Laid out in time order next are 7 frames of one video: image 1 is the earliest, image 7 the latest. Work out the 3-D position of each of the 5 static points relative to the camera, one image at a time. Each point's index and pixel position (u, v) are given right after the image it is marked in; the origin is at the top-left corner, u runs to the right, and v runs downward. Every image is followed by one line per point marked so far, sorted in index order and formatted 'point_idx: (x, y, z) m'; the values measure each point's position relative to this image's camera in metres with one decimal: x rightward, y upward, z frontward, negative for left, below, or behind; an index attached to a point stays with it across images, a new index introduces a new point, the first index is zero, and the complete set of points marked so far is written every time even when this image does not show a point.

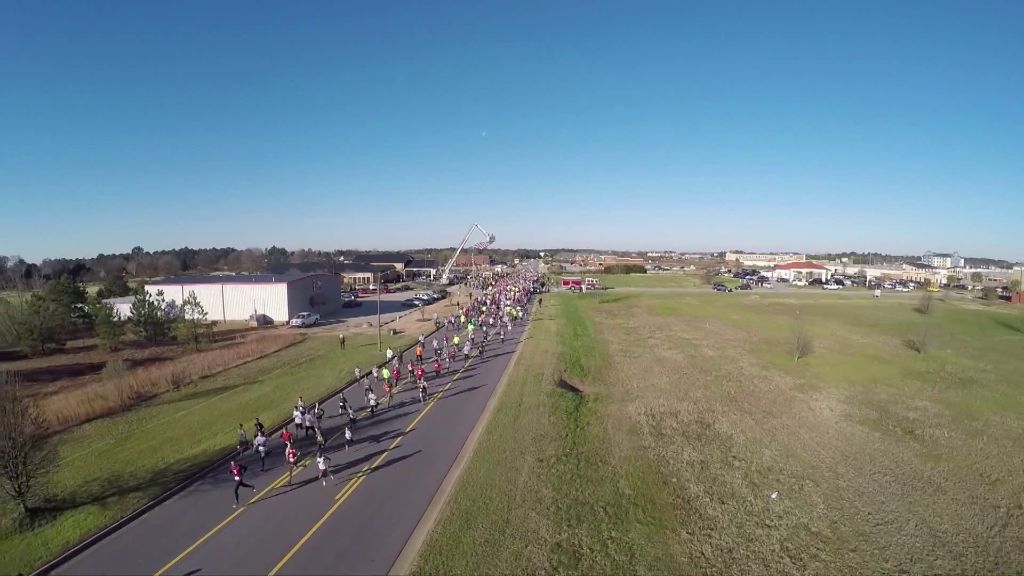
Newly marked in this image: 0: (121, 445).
0: (-13.9, -5.5, +18.3) m
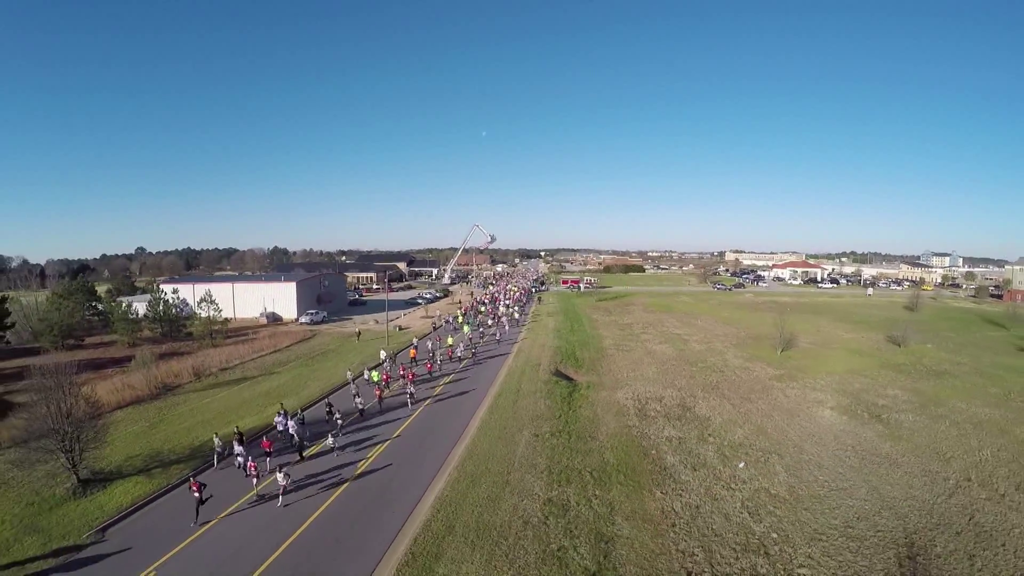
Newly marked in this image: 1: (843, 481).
0: (-13.9, -5.4, +20.1) m
1: (+9.6, -5.5, +14.9) m
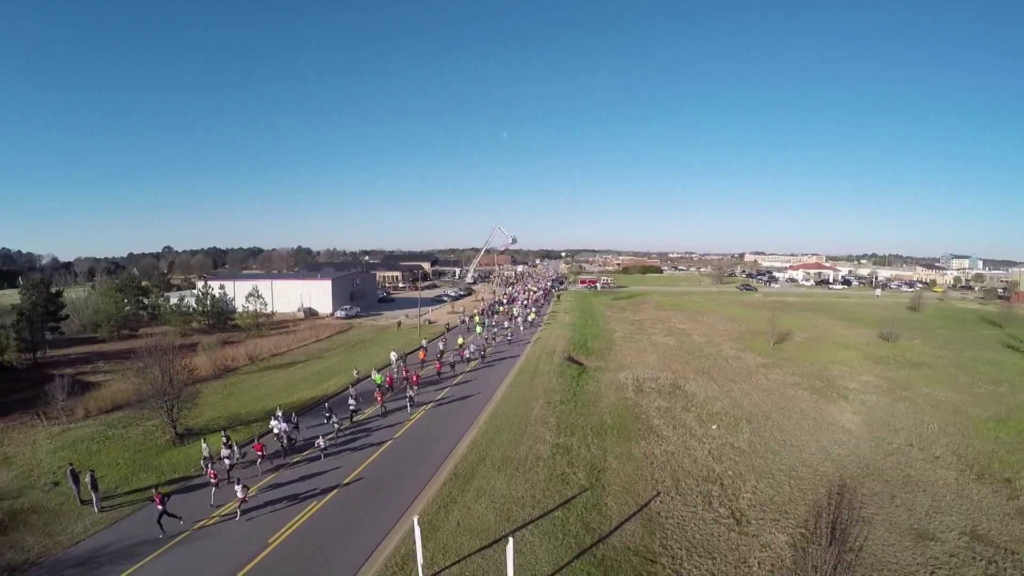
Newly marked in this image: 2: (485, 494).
0: (-13.2, -5.1, +24.1) m
1: (+10.2, -5.3, +18.2) m
2: (-0.7, -5.1, +12.9) m
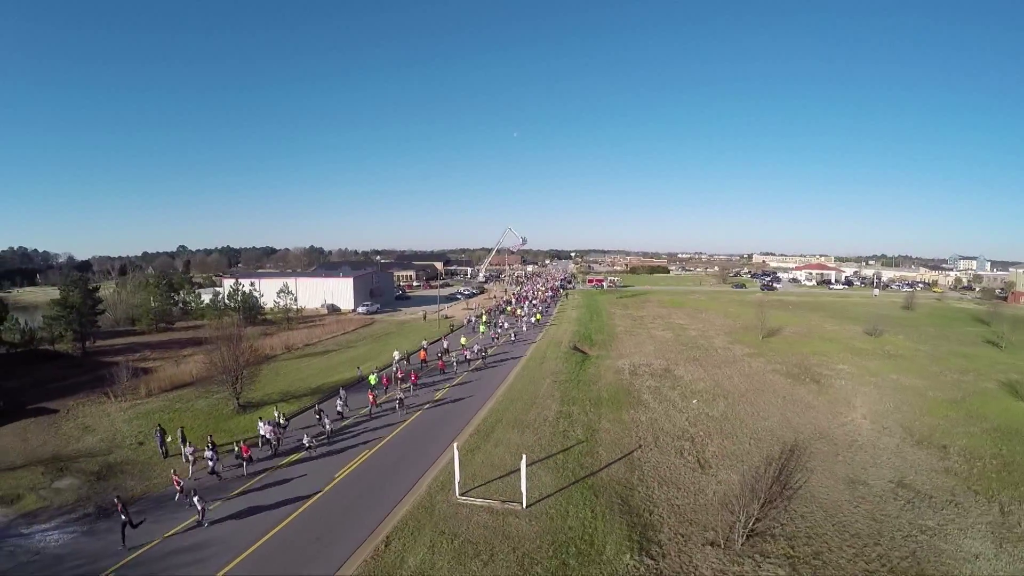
0: (-12.7, -4.8, +27.7) m
1: (+10.6, -5.2, +21.4) m
2: (-0.3, -4.9, +16.3) m
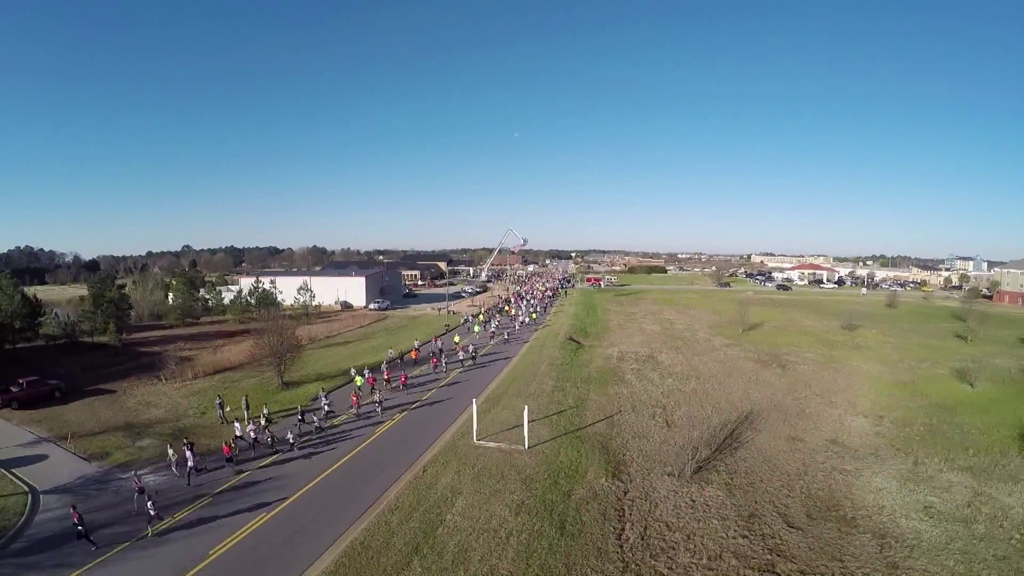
0: (-12.5, -4.6, +31.5) m
1: (+10.8, -4.9, +25.1) m
2: (-0.2, -4.6, +20.0) m
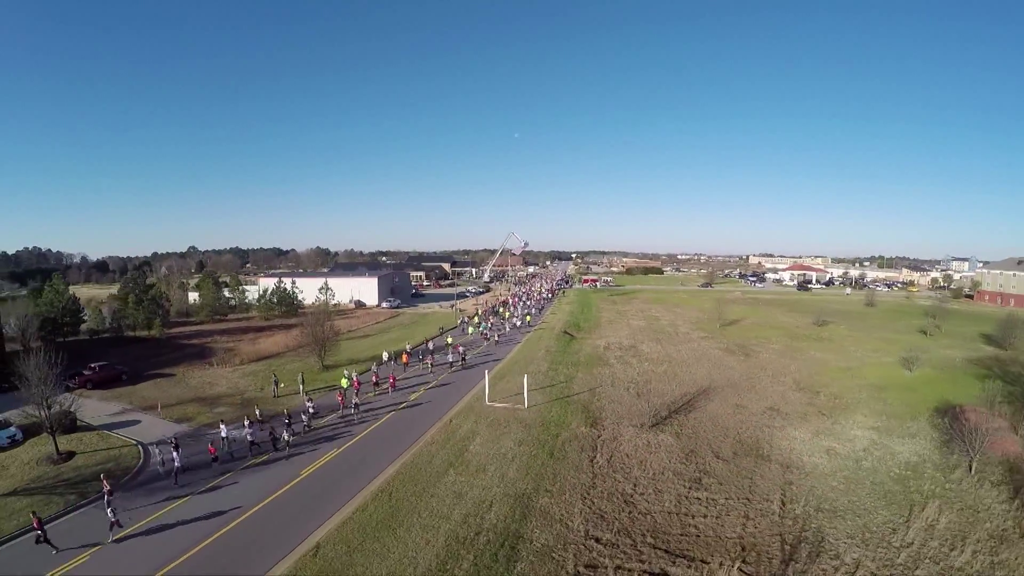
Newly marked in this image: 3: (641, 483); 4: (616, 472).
0: (-12.3, -4.5, +36.6) m
1: (+11.0, -4.8, +30.2) m
2: (0.0, -4.5, +25.1) m
3: (+4.0, -6.1, +16.3) m
4: (+3.4, -6.0, +16.7) m
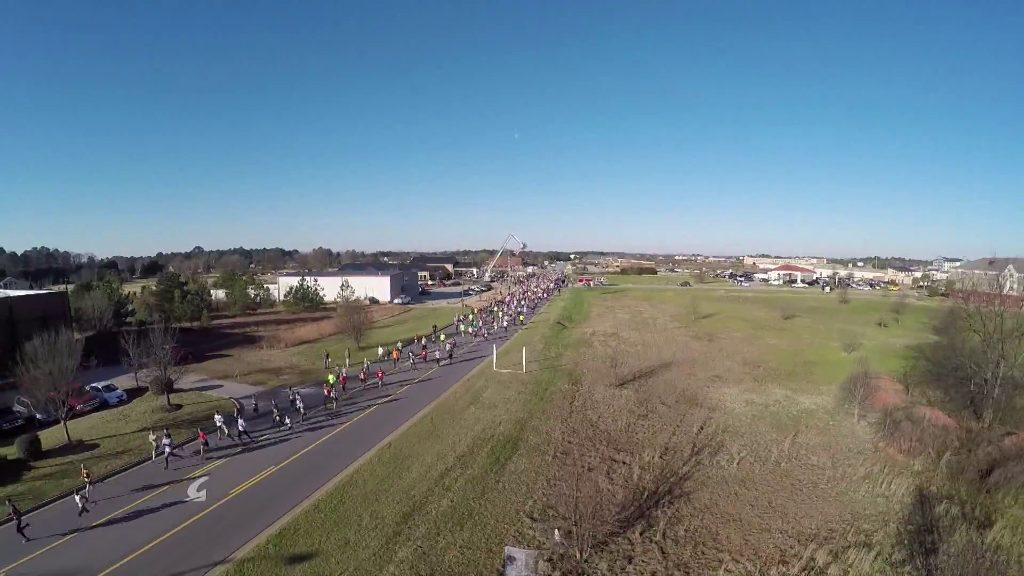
0: (-12.2, -4.1, +43.6) m
1: (+11.1, -4.4, +37.1) m
2: (+0.1, -4.1, +32.0) m
3: (+4.1, -5.7, +23.2) m
4: (+3.5, -5.6, +23.7) m
